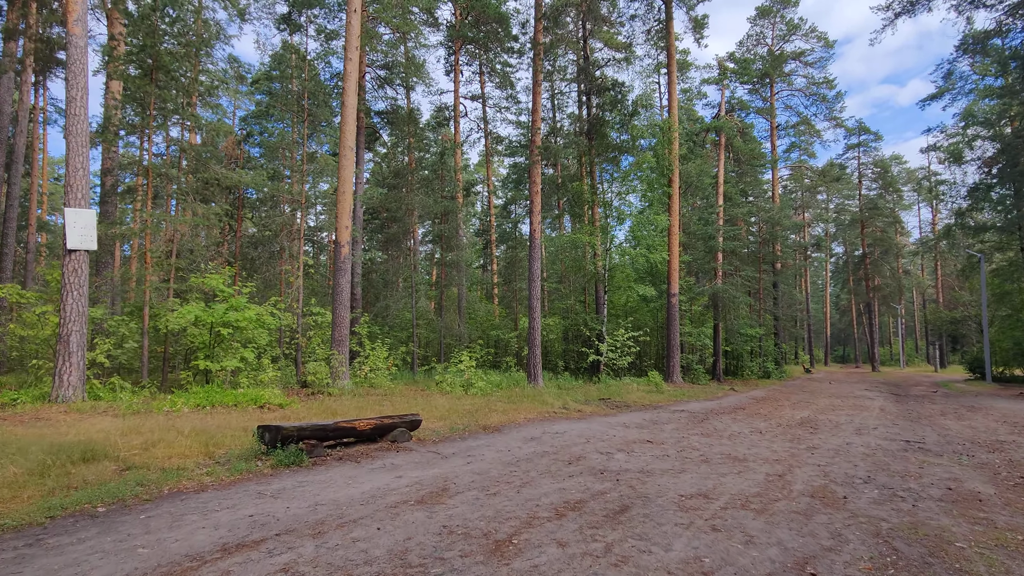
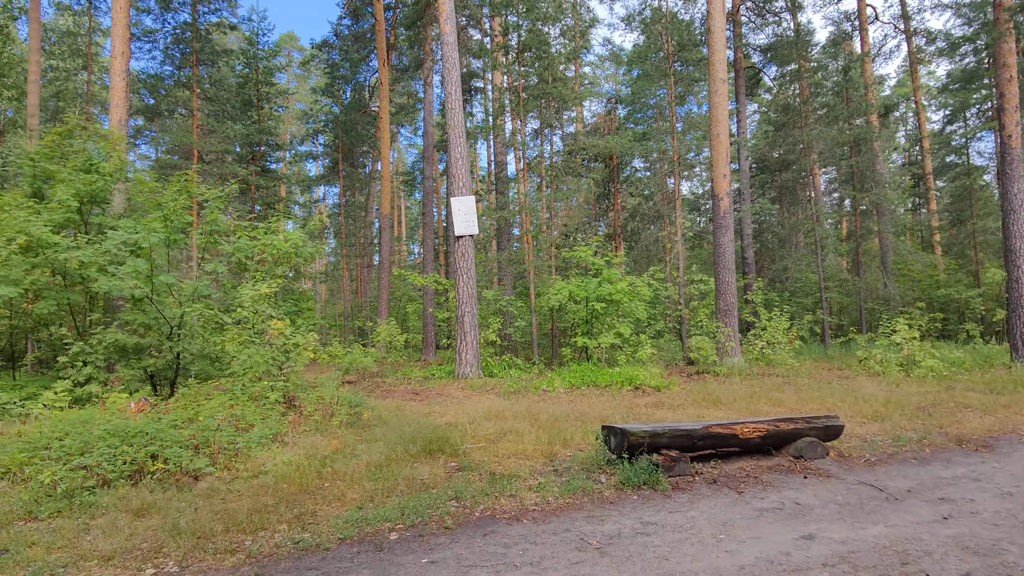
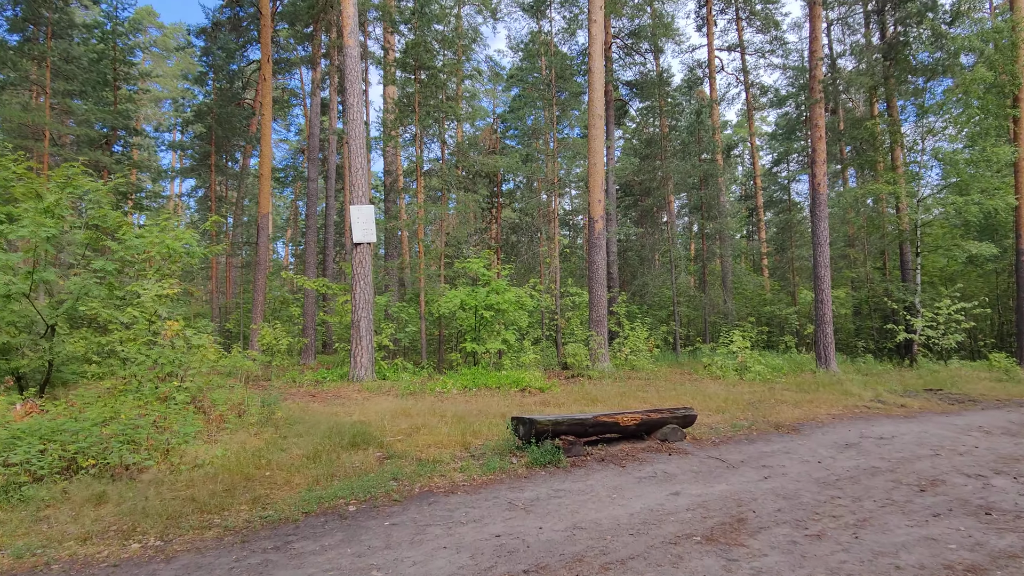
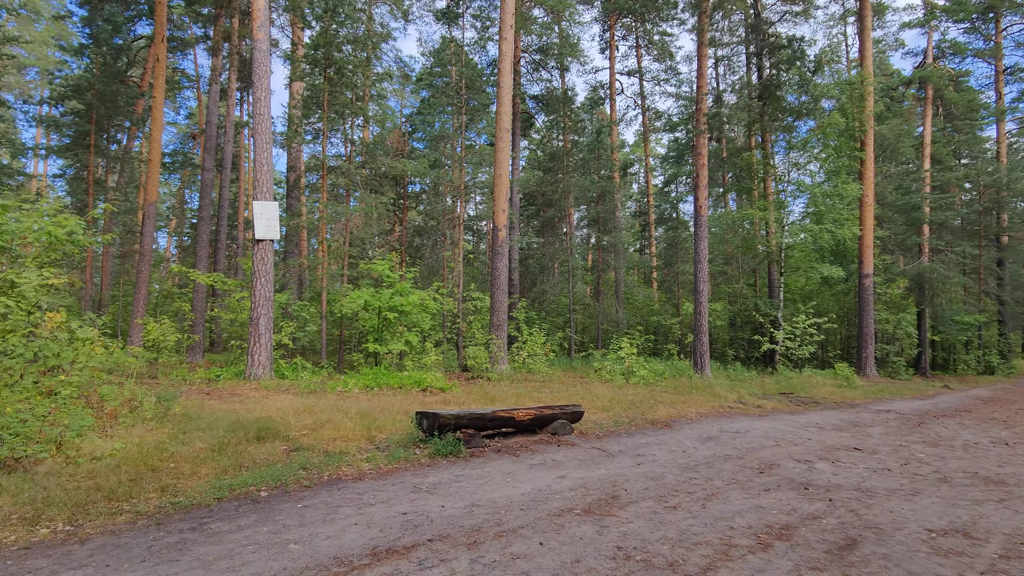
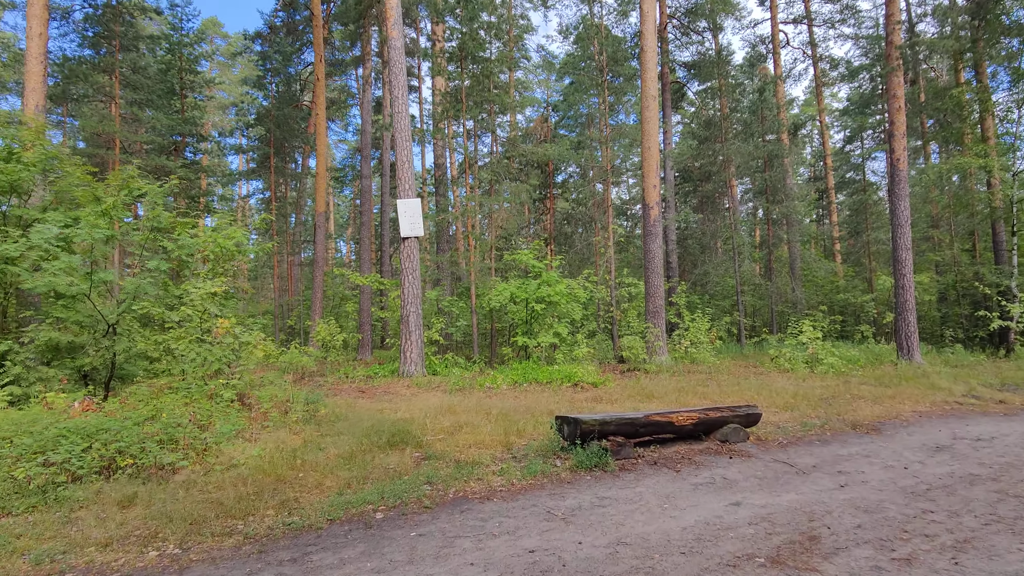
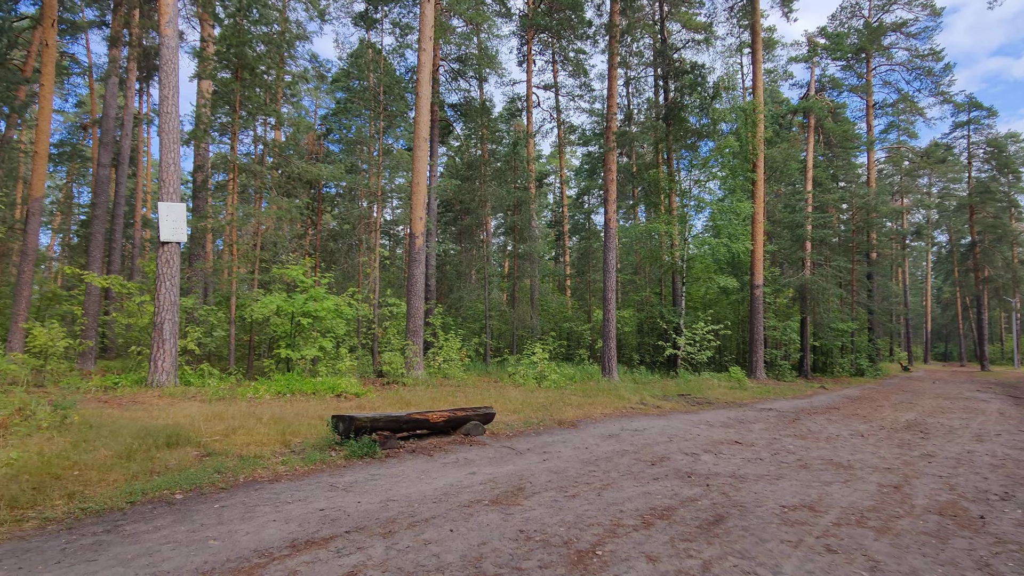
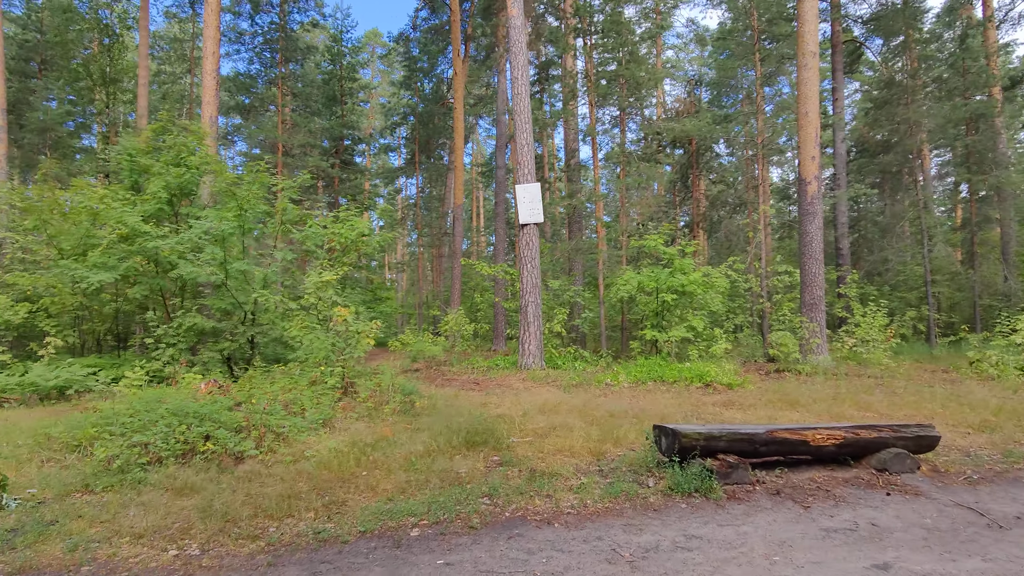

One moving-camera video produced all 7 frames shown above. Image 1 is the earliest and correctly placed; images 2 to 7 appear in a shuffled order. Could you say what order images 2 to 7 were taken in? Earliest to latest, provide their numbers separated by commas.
6, 4, 3, 5, 2, 7
